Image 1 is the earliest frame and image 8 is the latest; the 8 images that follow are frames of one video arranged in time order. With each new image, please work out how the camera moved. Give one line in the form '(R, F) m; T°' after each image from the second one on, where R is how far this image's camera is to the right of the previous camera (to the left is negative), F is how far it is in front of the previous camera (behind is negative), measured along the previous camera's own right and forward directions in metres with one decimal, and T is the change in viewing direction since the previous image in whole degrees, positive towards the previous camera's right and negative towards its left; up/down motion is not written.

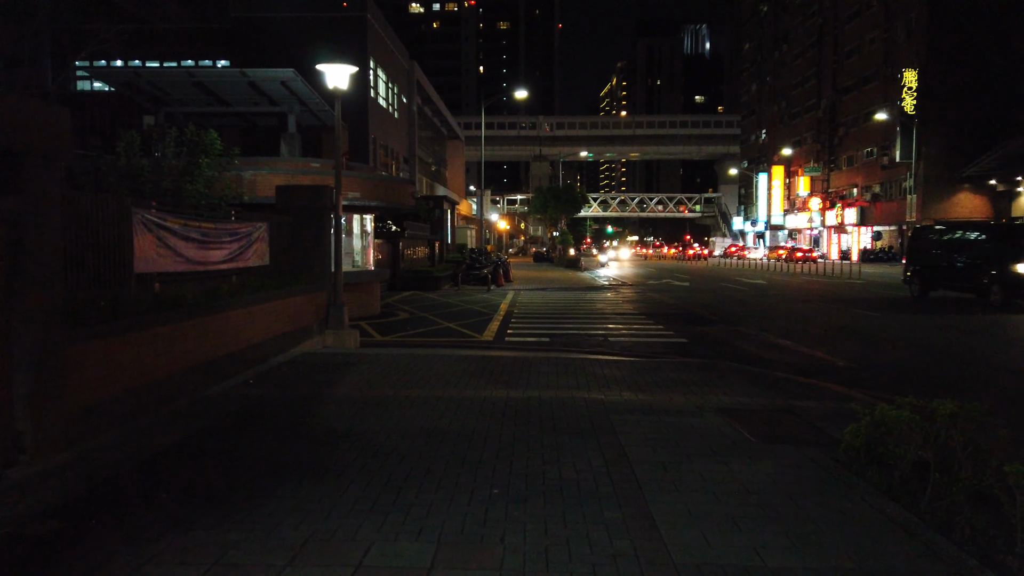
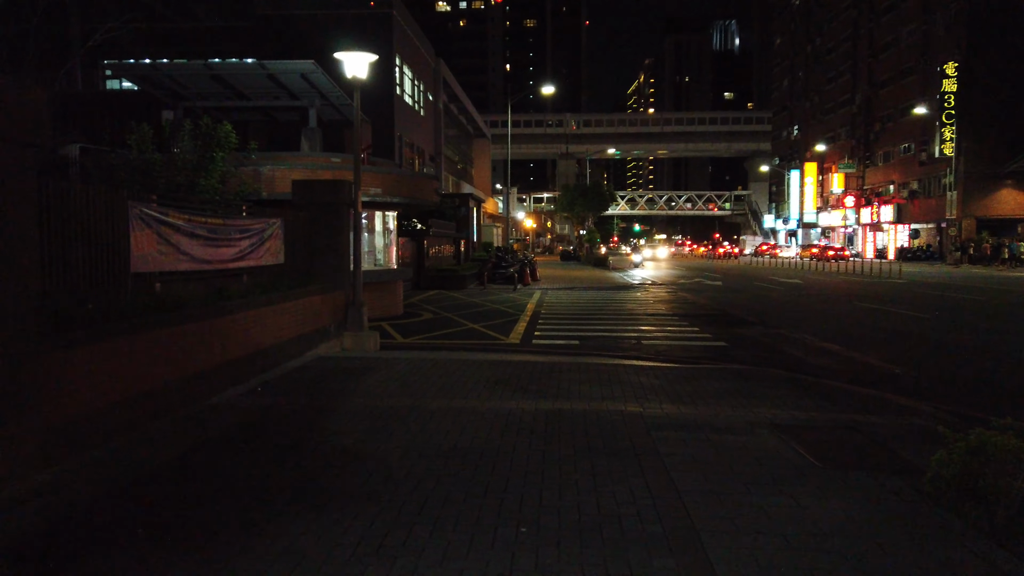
(0.0, +0.8) m; -2°
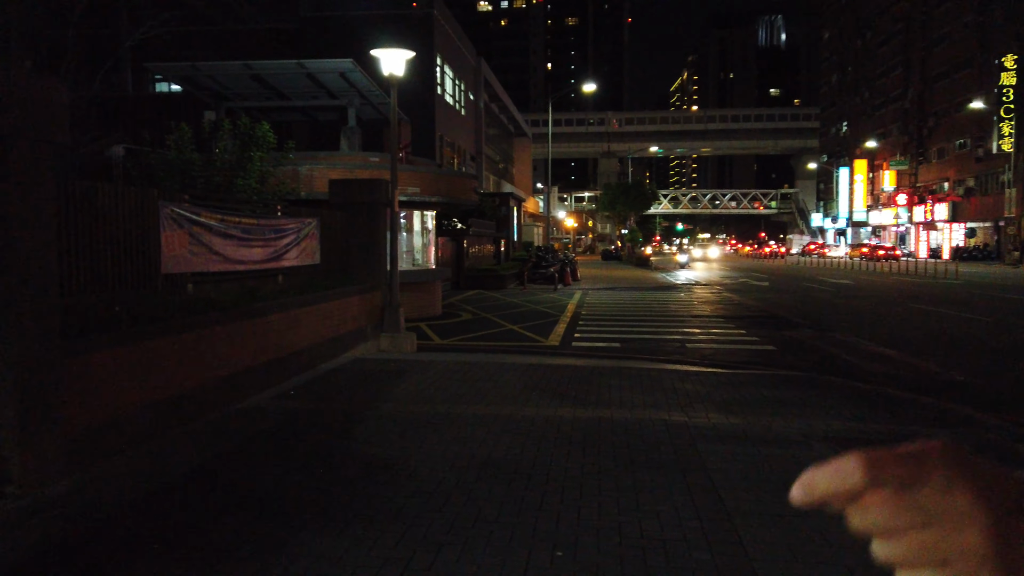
(0.0, +0.3) m; -3°
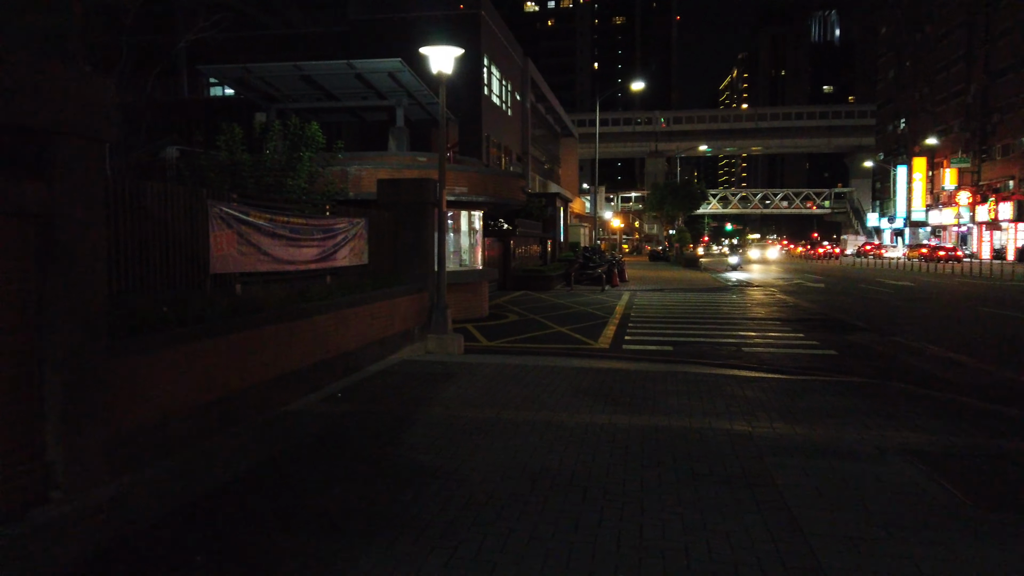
(-0.1, +0.3) m; -3°
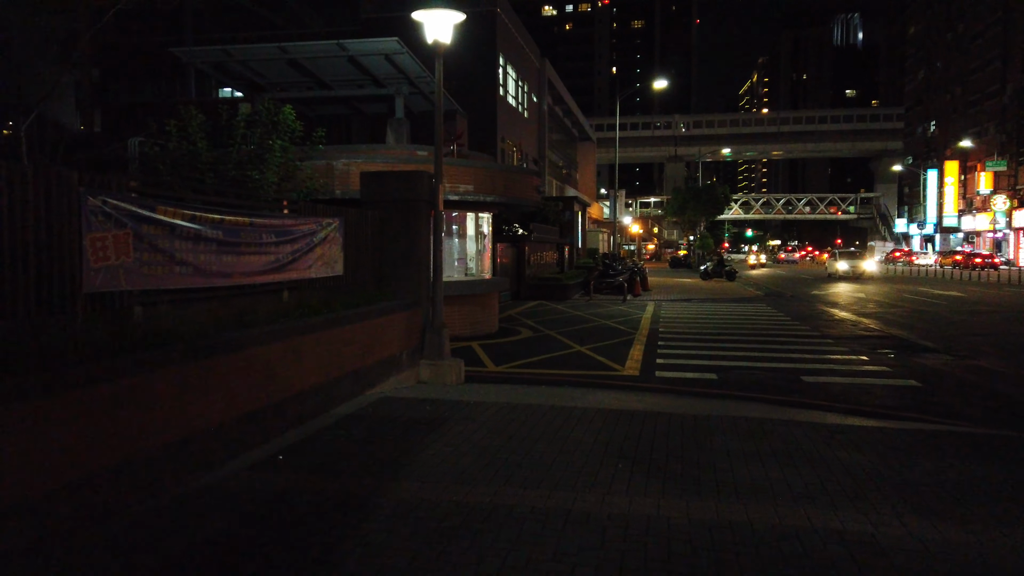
(+0.1, +2.2) m; -1°
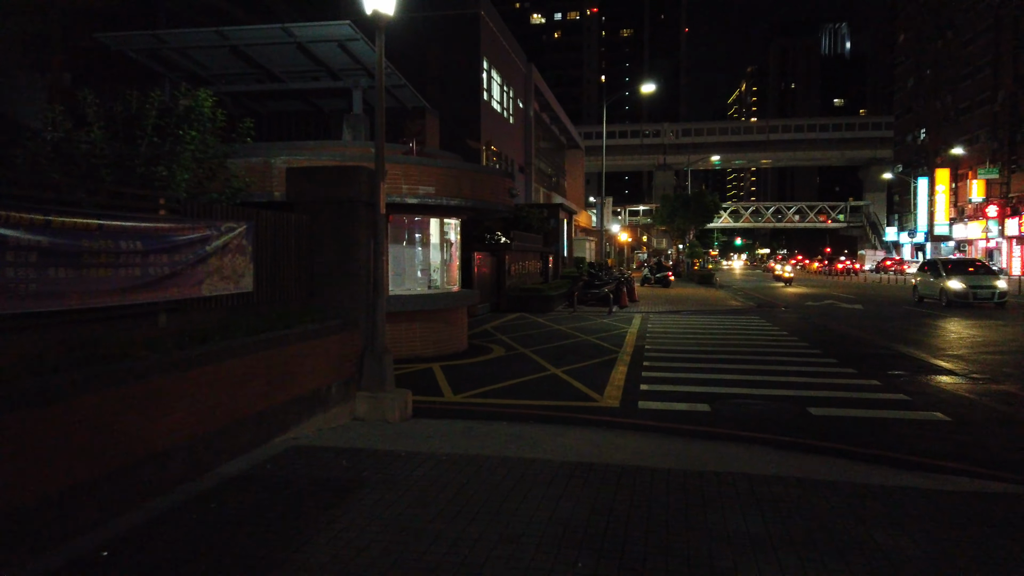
(+0.4, +1.7) m; +1°
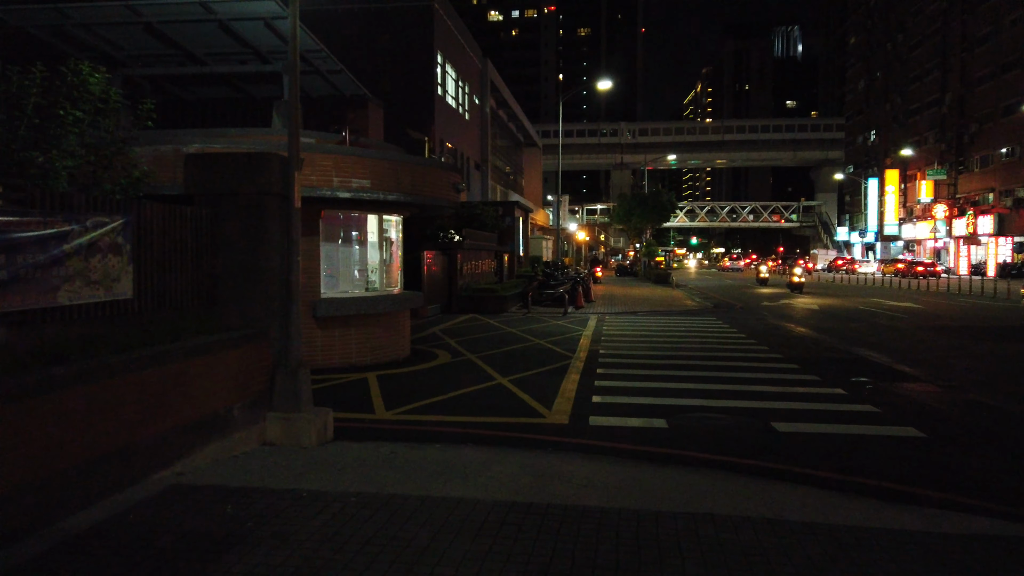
(+0.3, +1.0) m; +3°
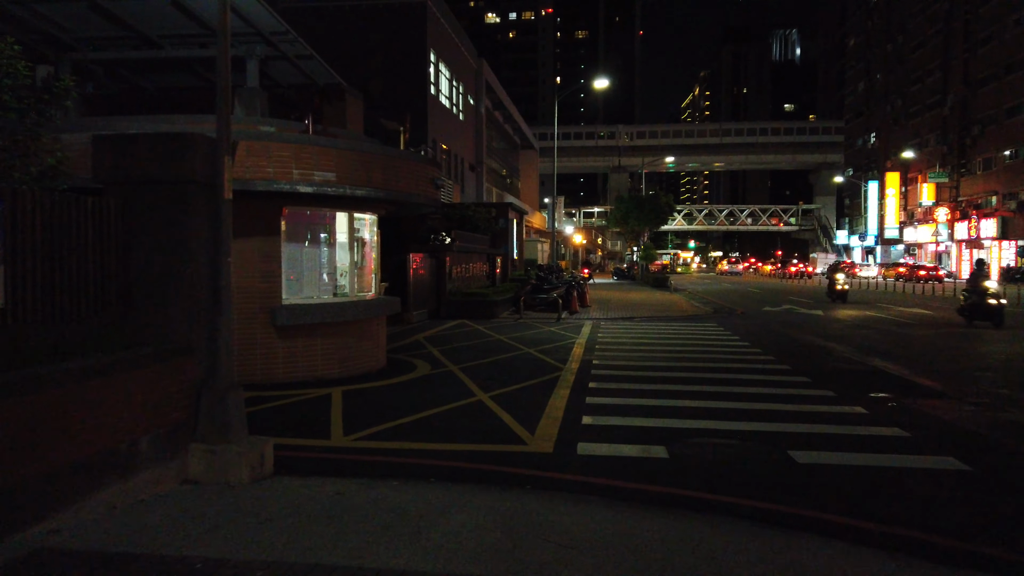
(+0.2, +1.2) m; 0°
